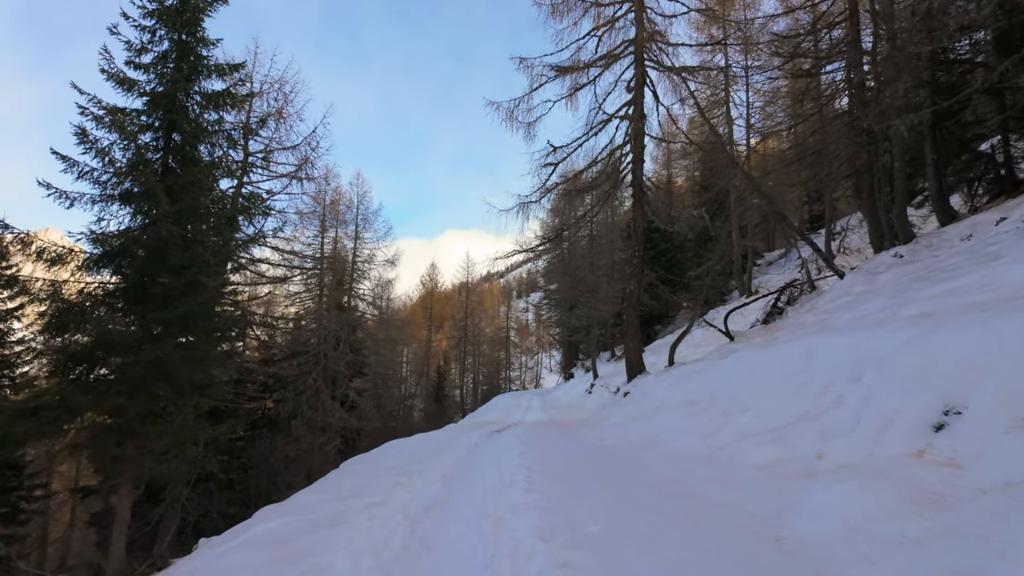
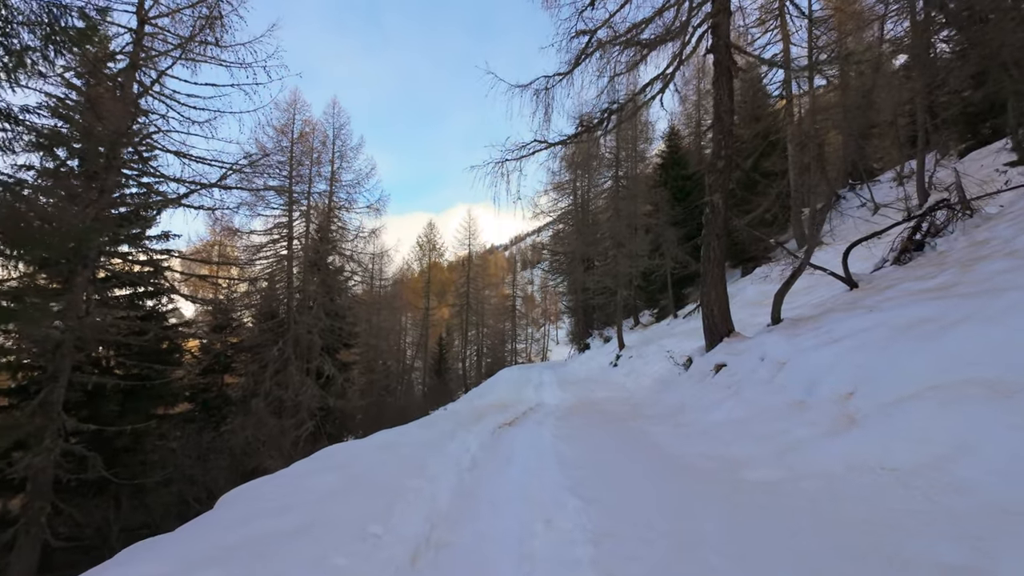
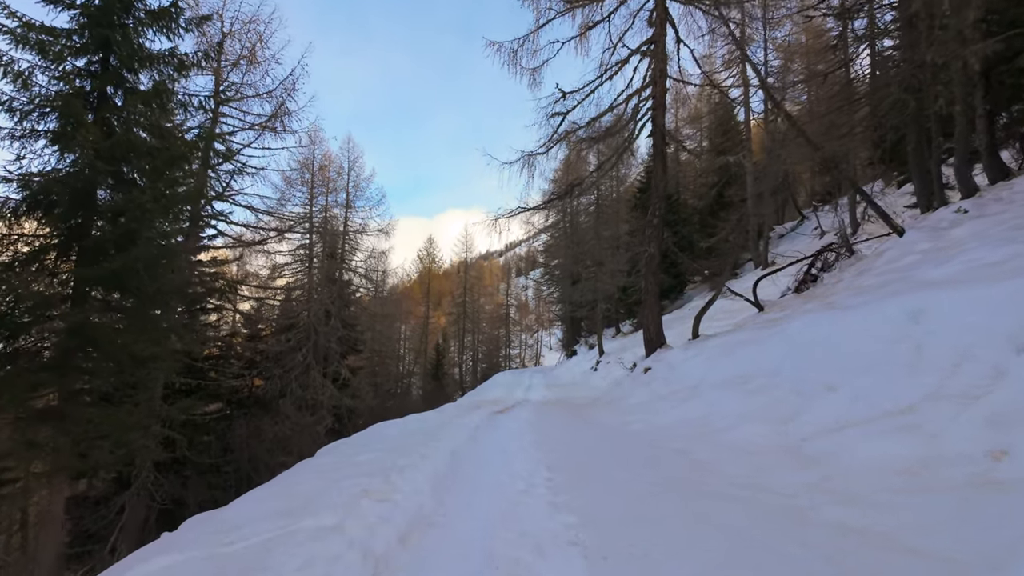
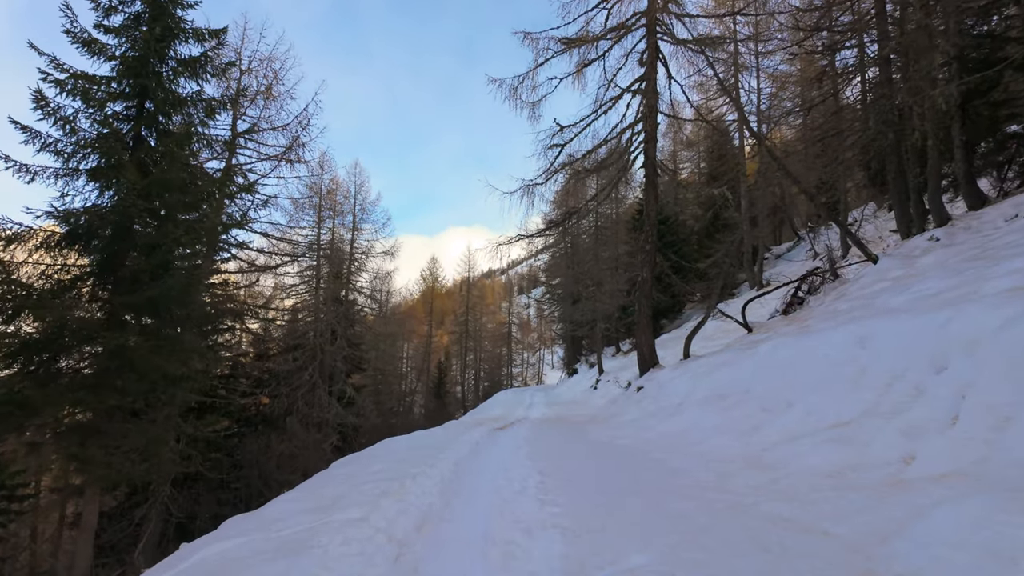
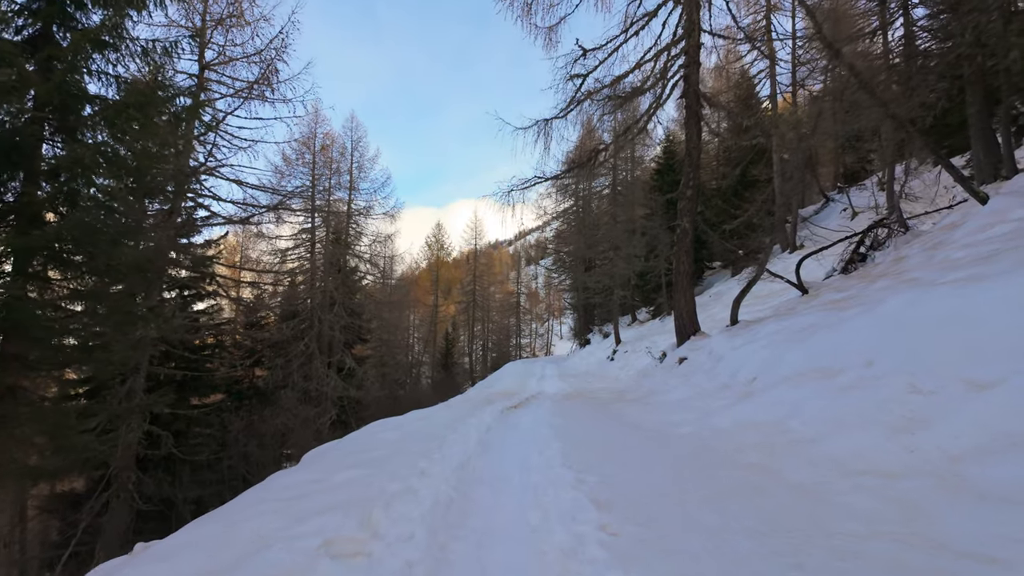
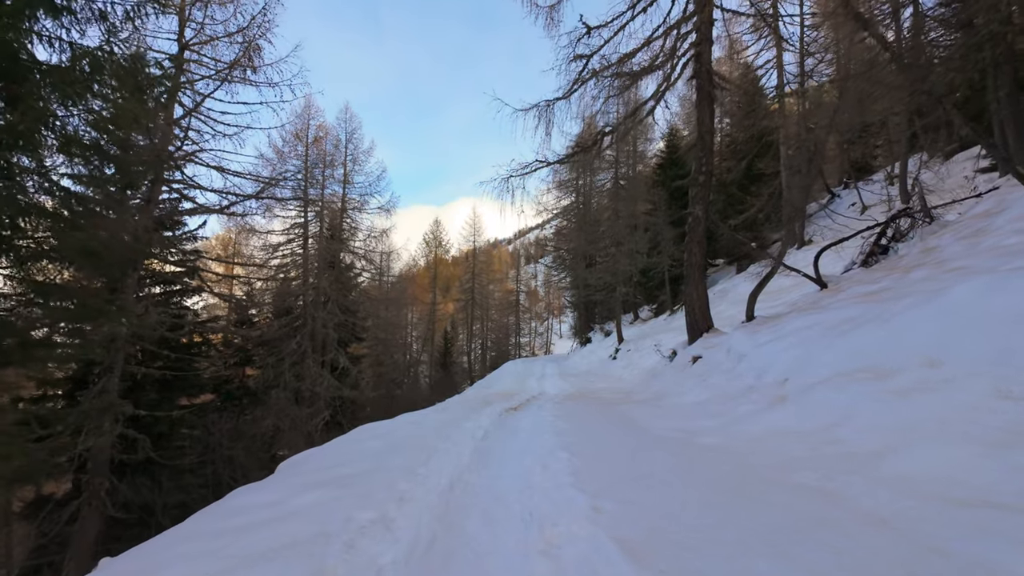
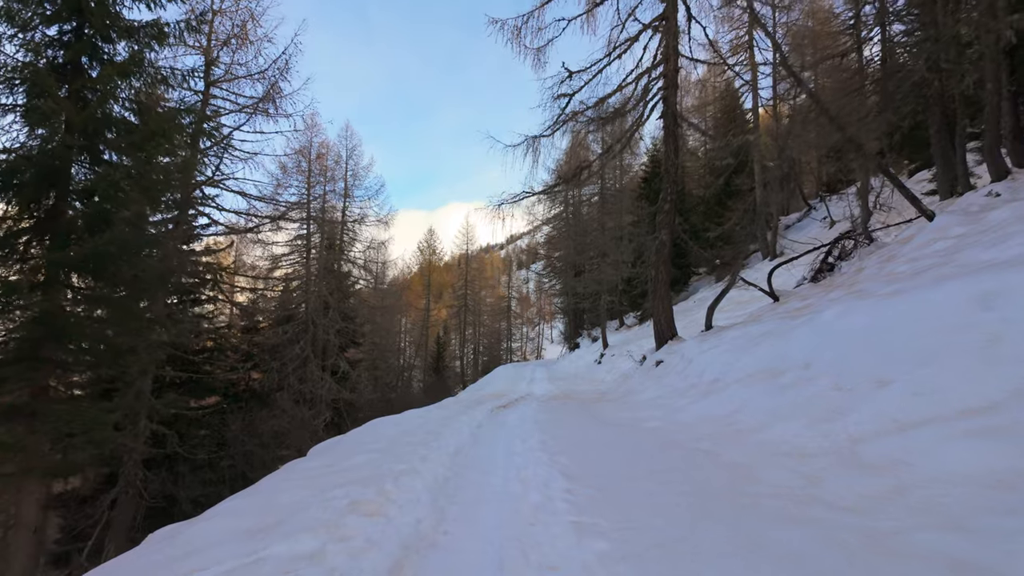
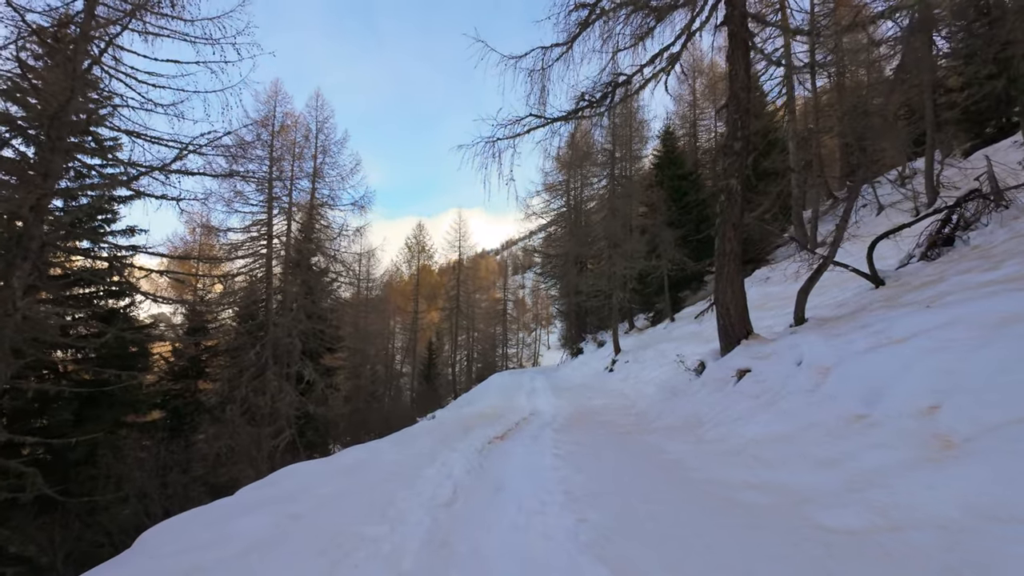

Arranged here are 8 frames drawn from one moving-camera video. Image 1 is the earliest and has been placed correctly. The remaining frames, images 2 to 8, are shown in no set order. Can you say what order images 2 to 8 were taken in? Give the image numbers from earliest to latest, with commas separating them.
4, 3, 7, 5, 6, 2, 8
